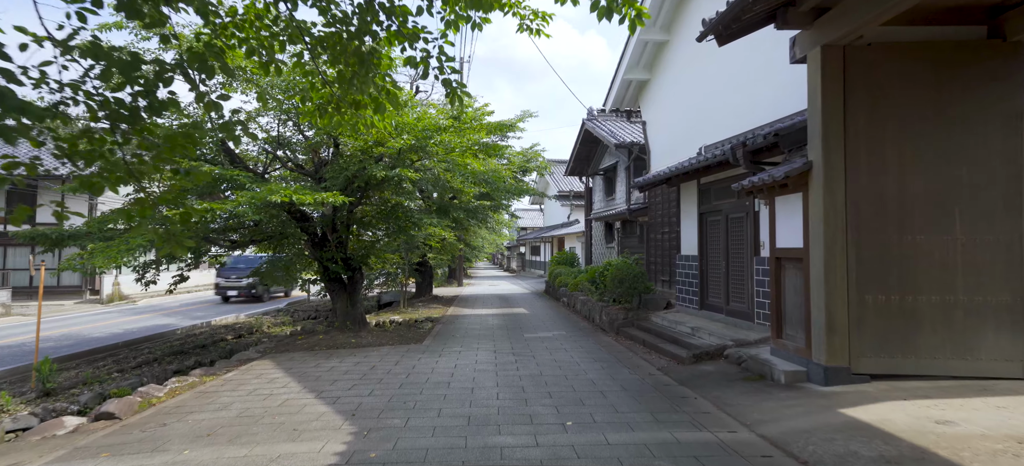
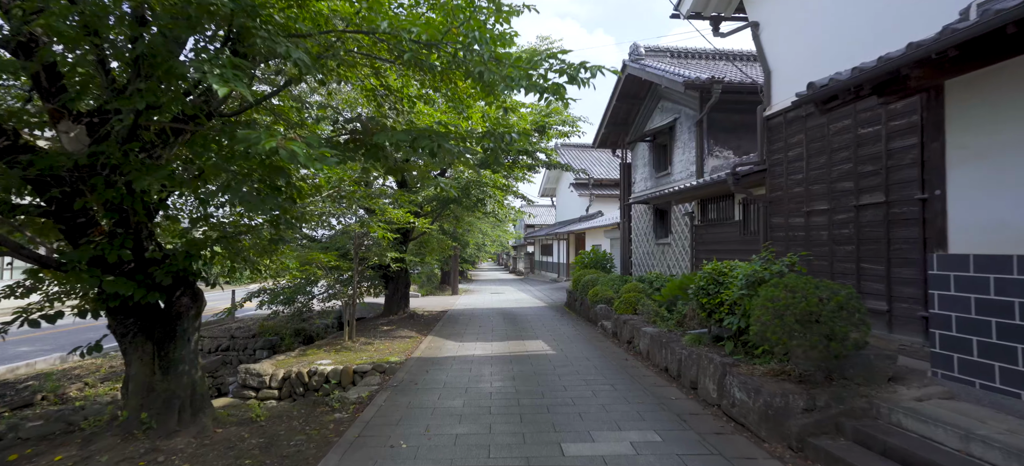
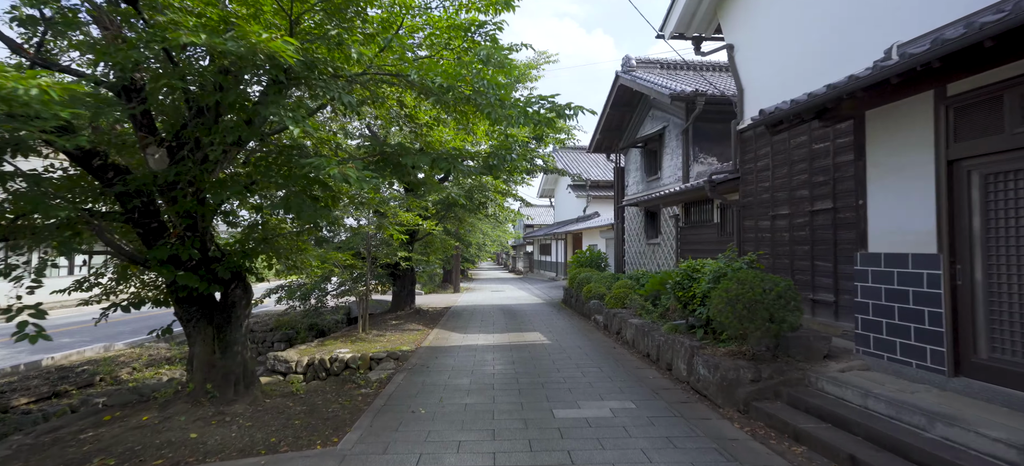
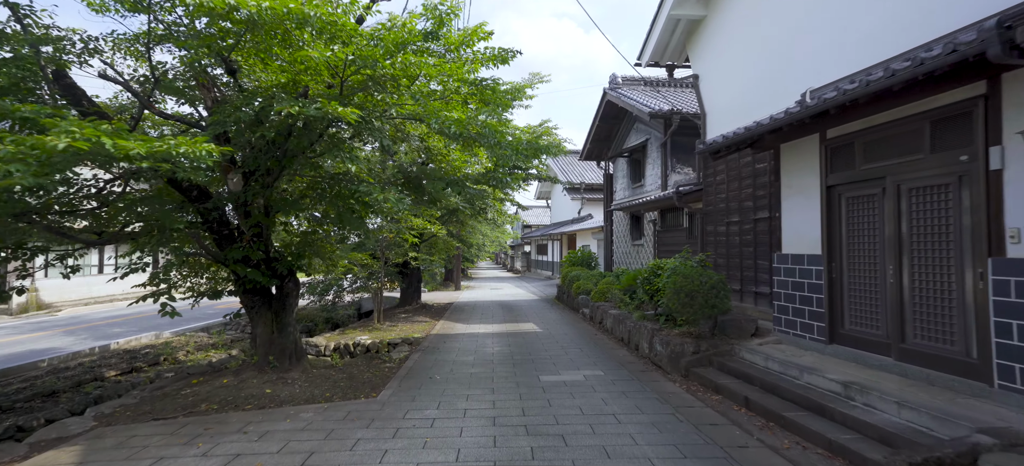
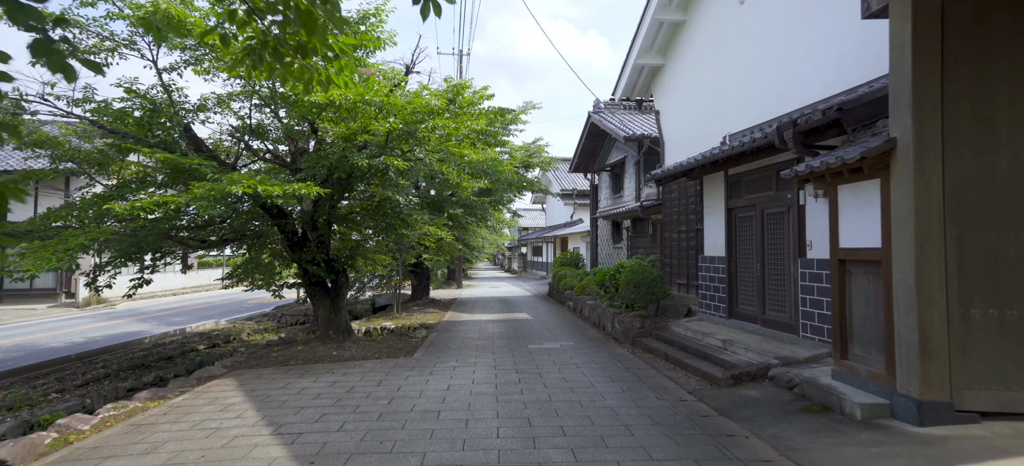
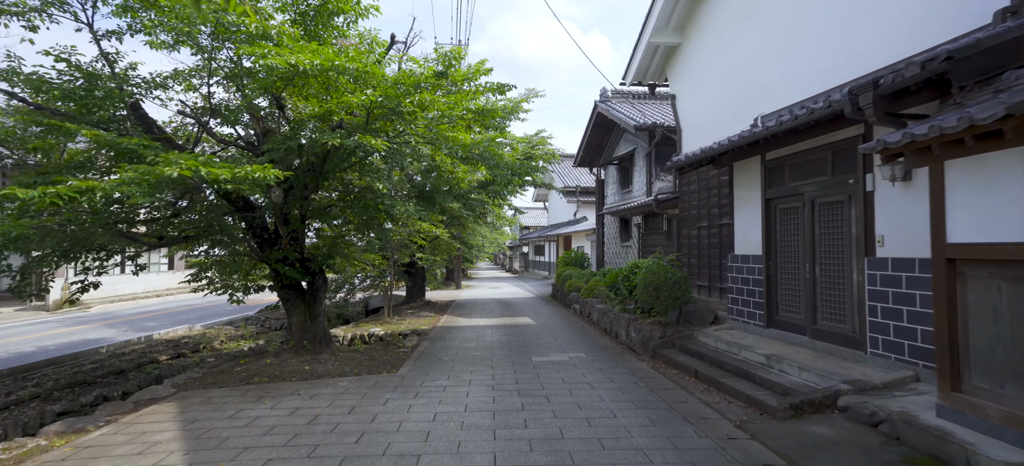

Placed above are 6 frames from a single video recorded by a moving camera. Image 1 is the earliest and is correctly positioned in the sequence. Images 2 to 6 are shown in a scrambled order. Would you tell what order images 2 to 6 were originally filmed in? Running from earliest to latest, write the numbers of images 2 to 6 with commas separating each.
5, 6, 4, 3, 2
